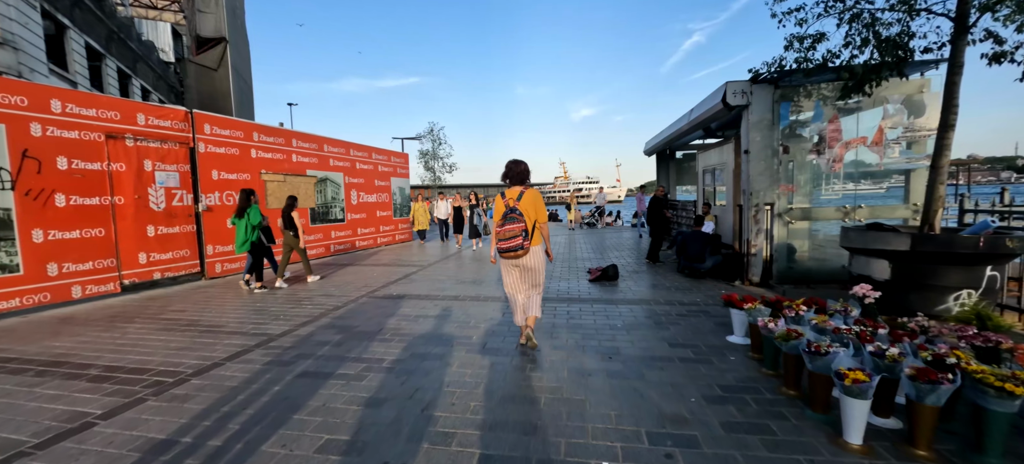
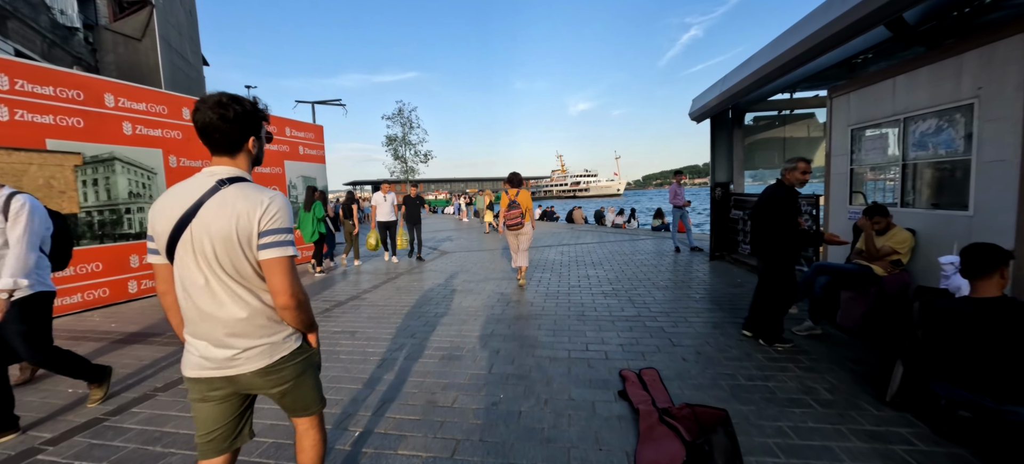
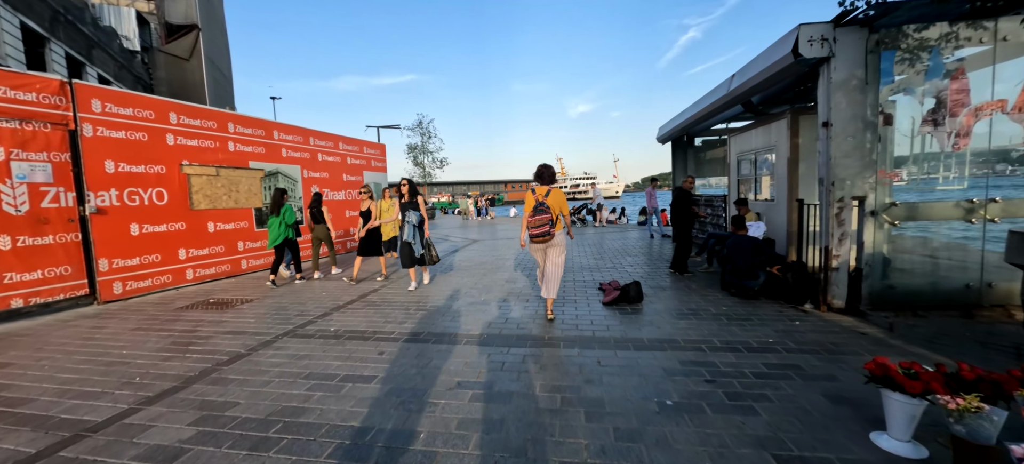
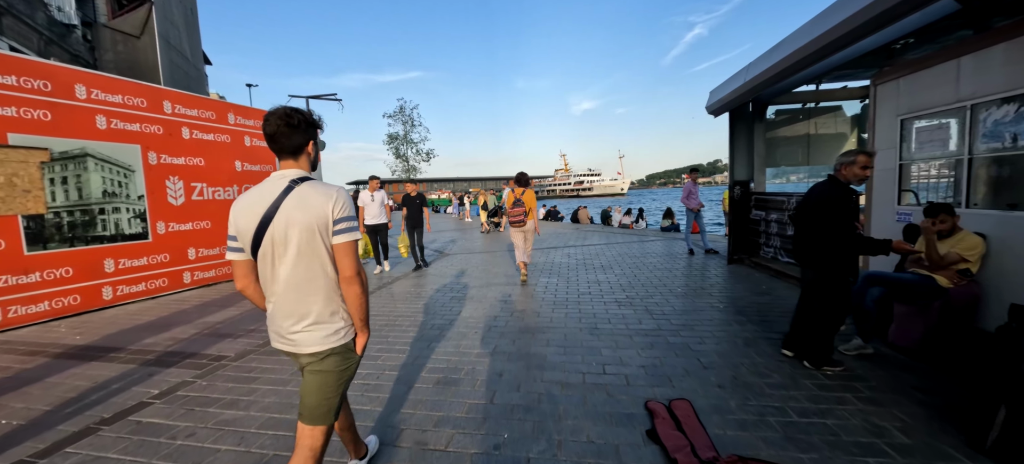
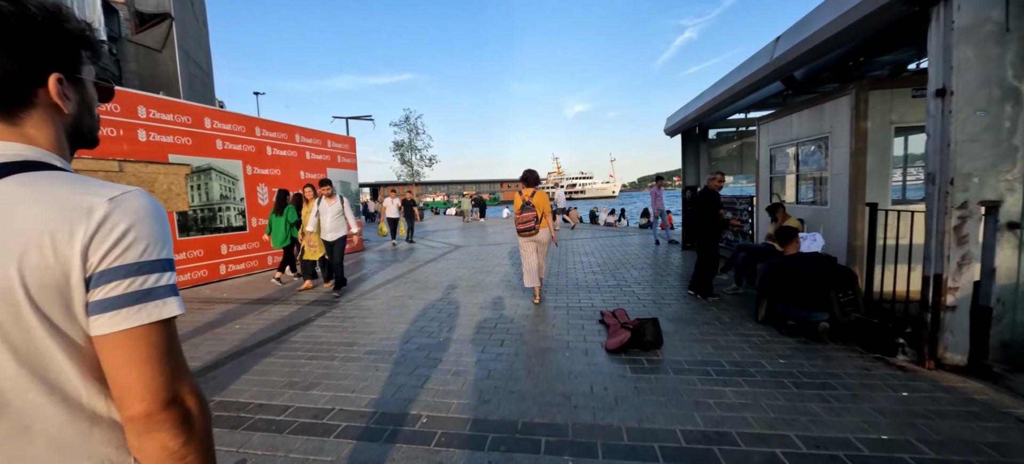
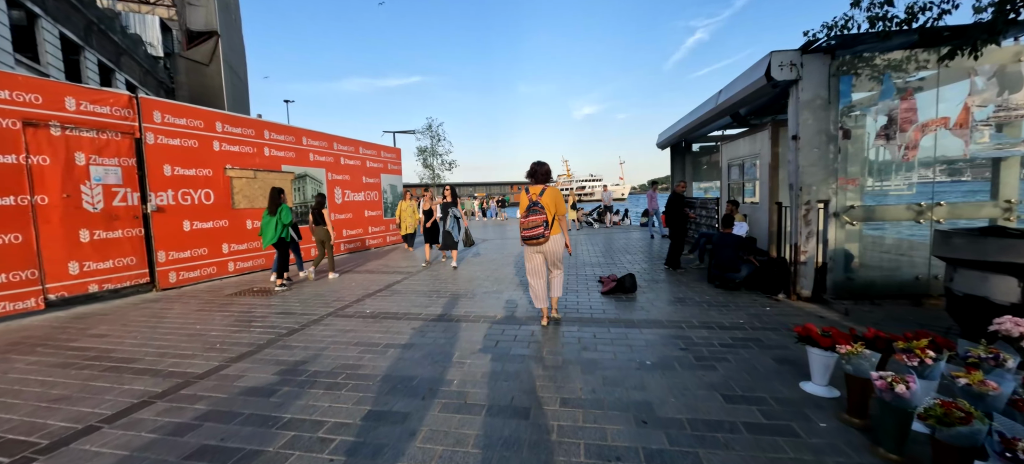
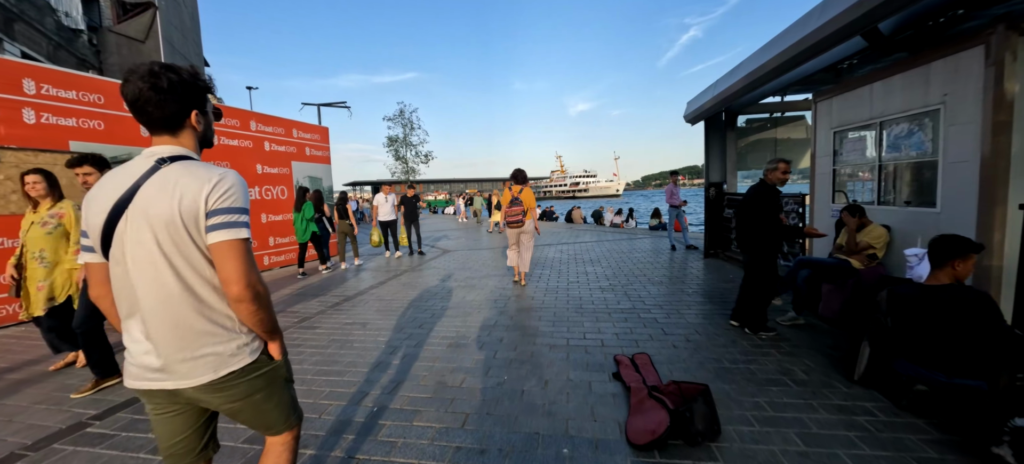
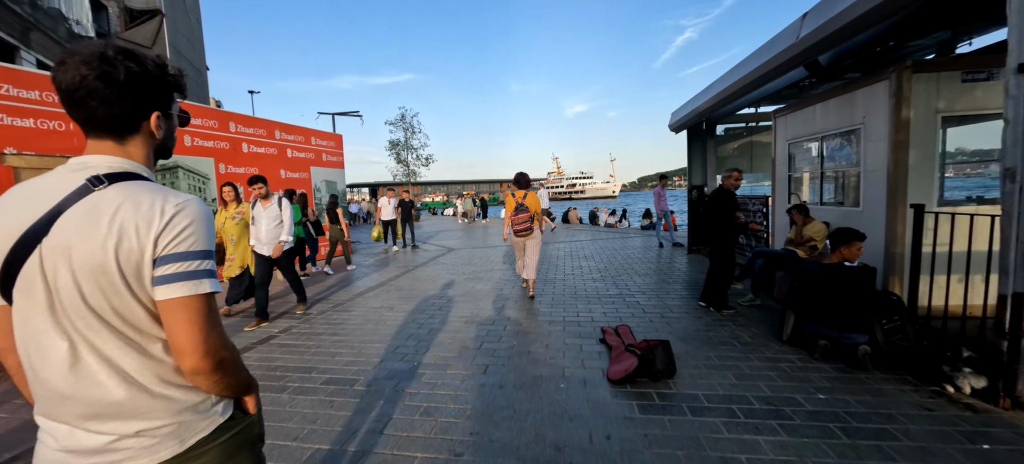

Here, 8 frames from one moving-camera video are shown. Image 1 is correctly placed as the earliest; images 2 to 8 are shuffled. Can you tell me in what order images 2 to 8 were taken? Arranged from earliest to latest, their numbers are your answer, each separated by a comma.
6, 3, 5, 8, 7, 2, 4
